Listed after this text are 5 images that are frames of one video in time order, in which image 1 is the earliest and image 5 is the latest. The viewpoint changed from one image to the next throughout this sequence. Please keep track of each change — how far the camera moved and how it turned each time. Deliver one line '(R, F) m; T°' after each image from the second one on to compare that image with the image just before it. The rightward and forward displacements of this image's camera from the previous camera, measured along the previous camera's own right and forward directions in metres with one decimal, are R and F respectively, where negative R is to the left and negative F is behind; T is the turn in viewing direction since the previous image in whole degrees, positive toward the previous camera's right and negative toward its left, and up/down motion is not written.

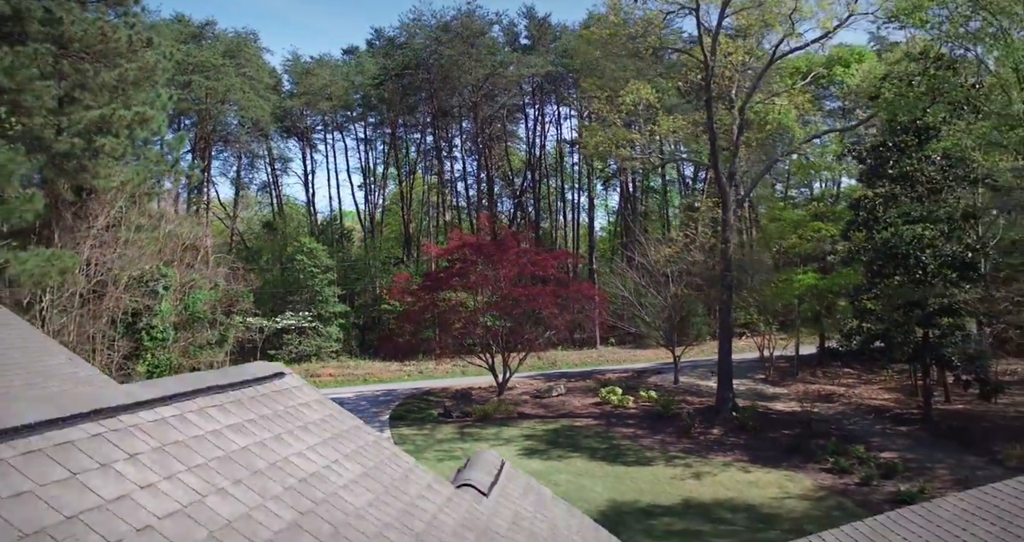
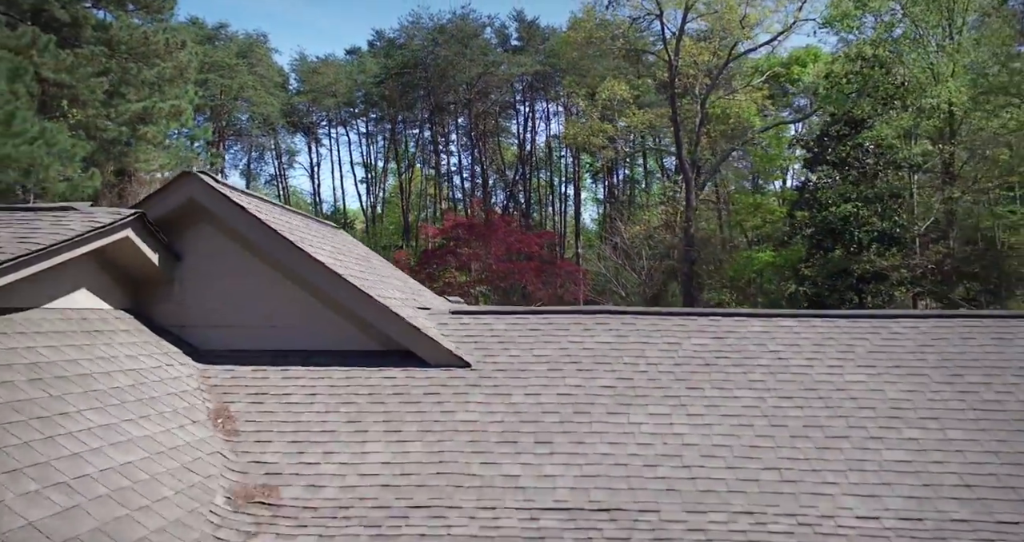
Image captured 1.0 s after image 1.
(+0.6, -4.7) m; 0°
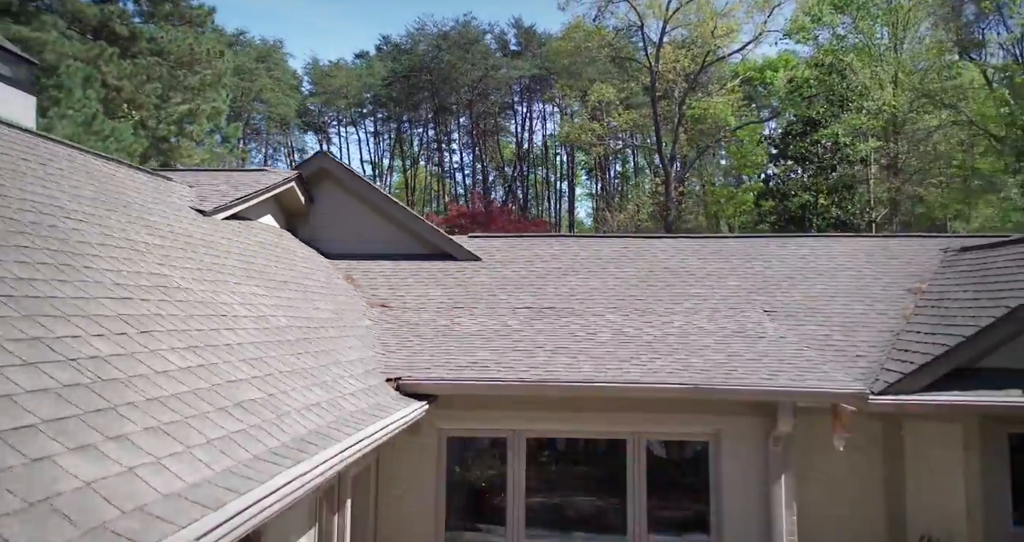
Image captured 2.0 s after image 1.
(+0.1, -4.7) m; 0°
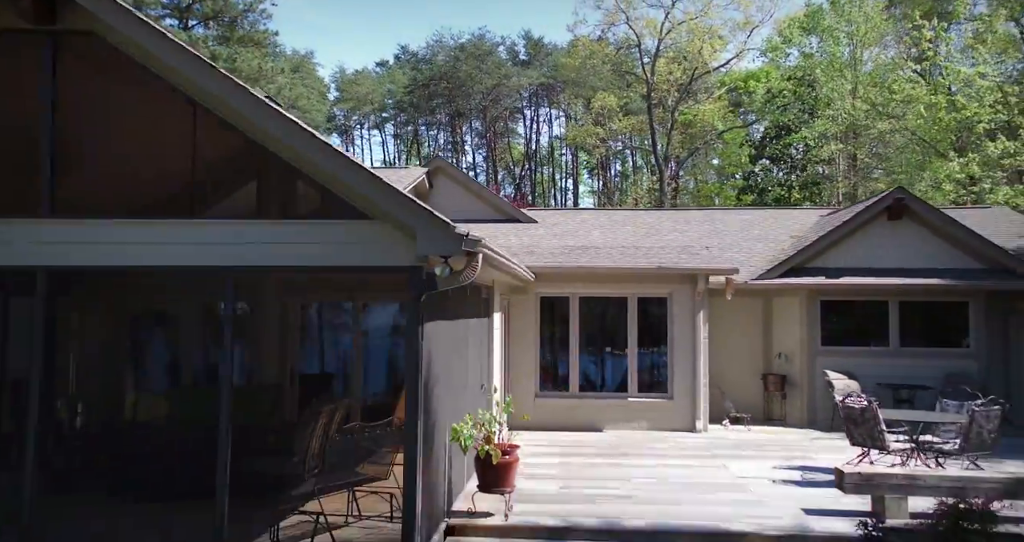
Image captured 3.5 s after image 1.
(-0.9, -6.7) m; 0°
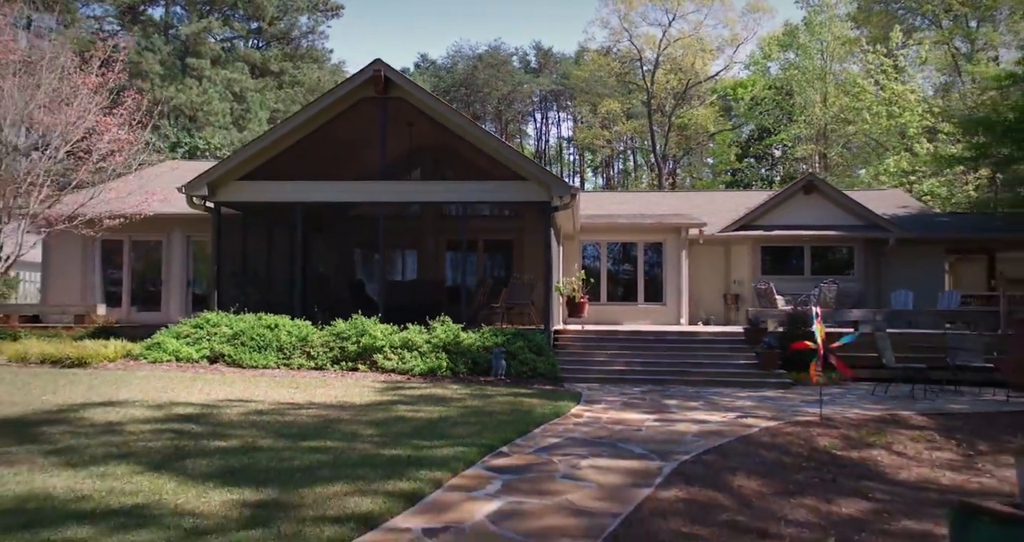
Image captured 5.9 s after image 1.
(-1.2, -7.4) m; 0°
